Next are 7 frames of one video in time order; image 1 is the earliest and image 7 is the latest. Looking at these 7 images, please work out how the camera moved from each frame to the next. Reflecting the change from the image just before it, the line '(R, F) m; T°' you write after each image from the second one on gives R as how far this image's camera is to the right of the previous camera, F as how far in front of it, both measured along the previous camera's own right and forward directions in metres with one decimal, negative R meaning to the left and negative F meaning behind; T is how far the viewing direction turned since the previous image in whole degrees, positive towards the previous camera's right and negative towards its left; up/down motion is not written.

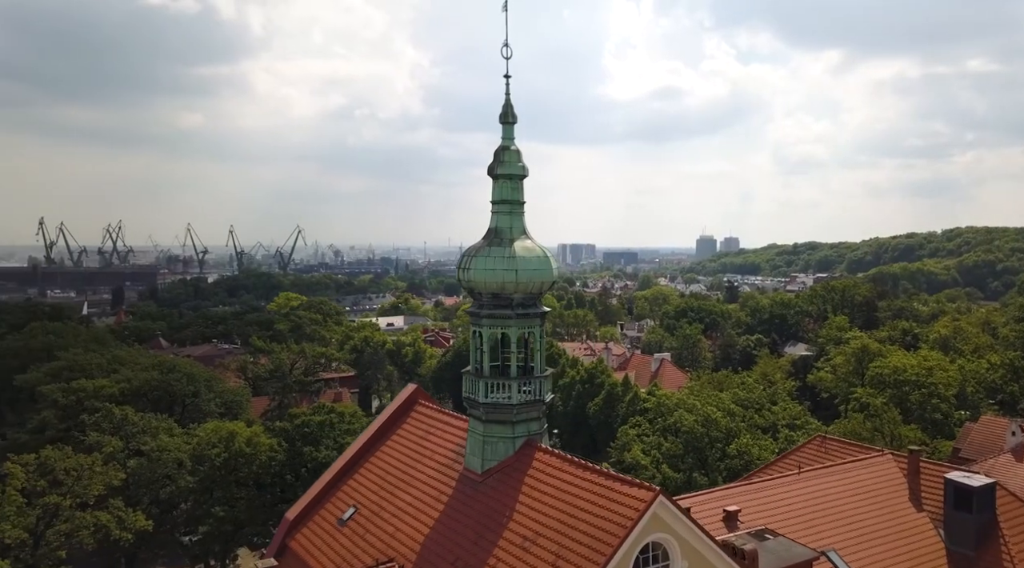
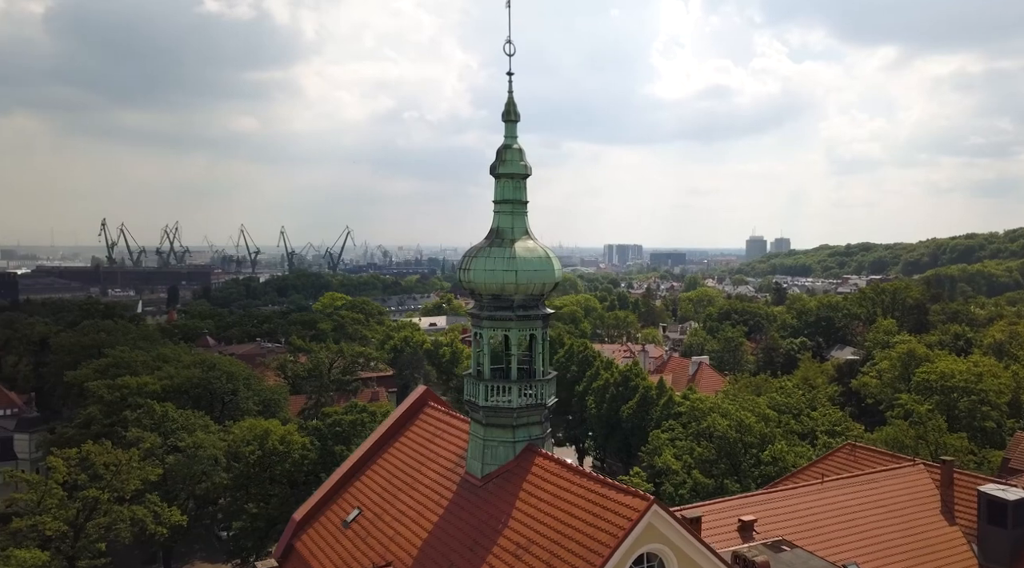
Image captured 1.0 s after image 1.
(+0.6, +0.2) m; -3°
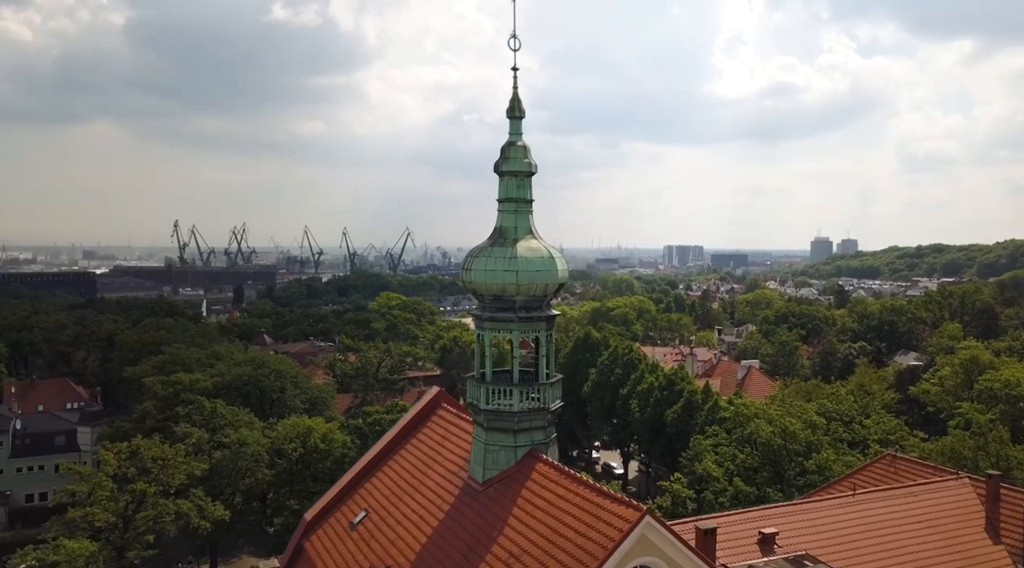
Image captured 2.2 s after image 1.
(+0.7, +0.3) m; -4°
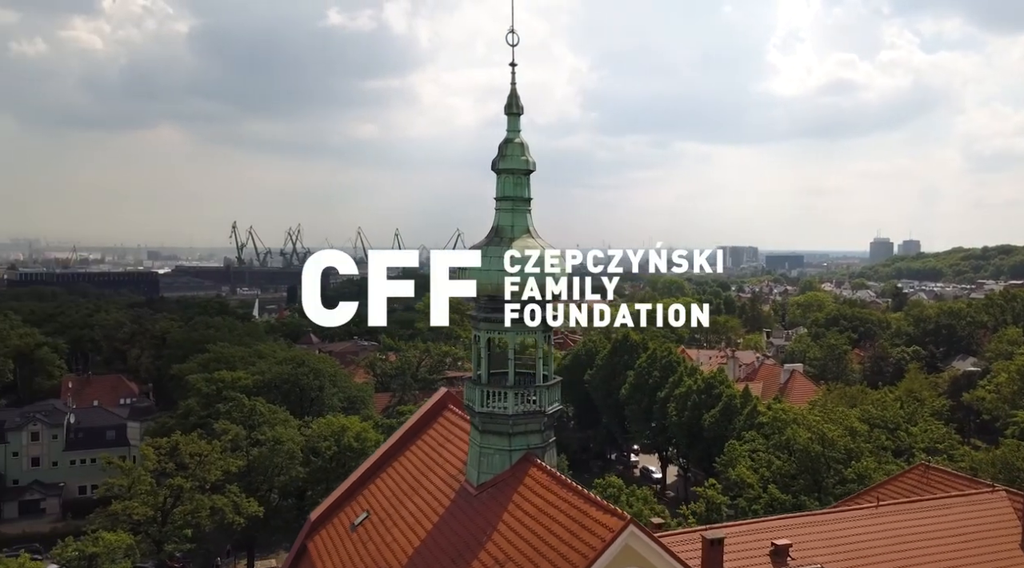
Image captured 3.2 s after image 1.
(+0.7, +0.2) m; -4°
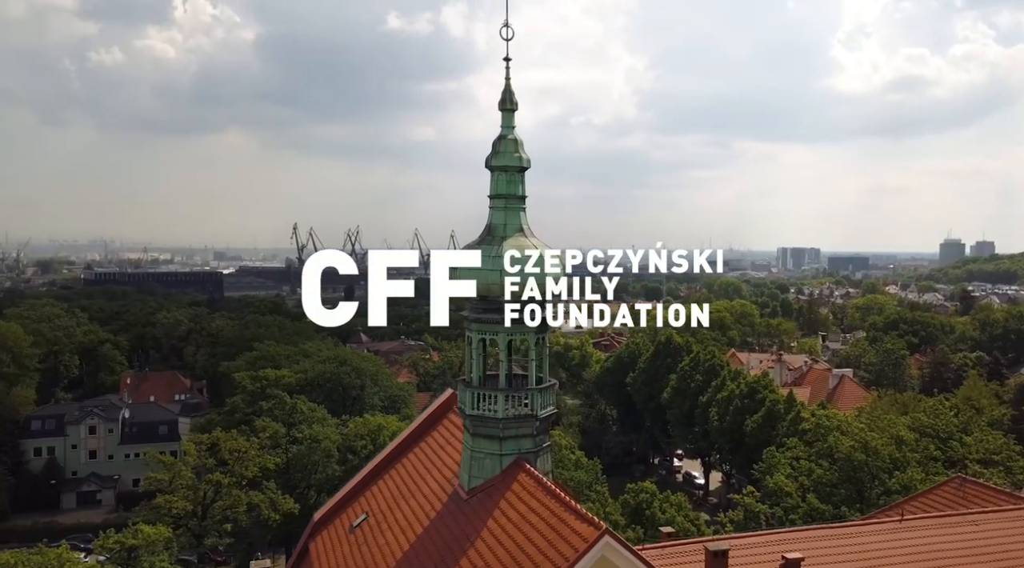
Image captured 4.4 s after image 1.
(+0.8, +0.3) m; -4°
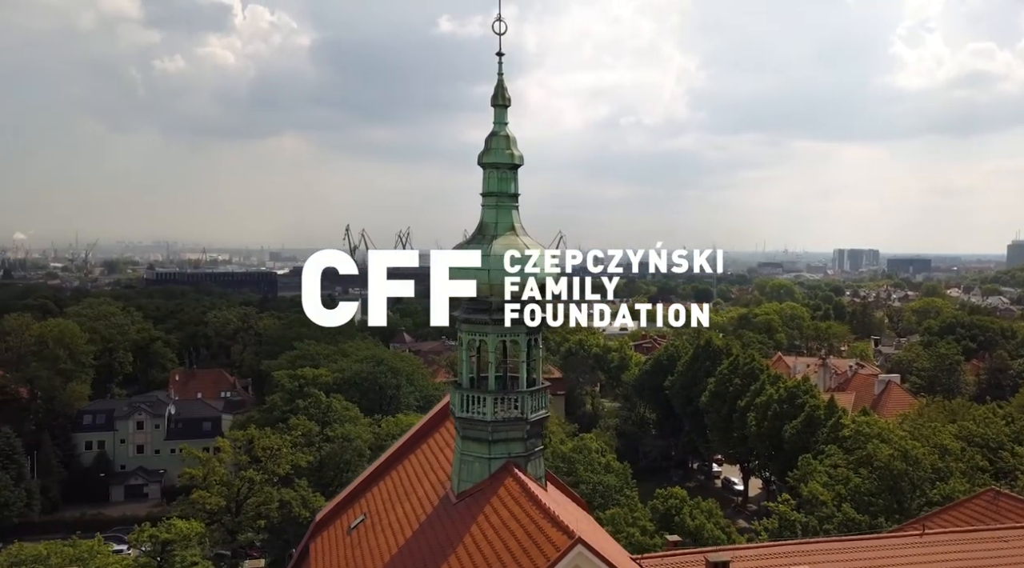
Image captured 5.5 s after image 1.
(+0.7, +0.2) m; -4°
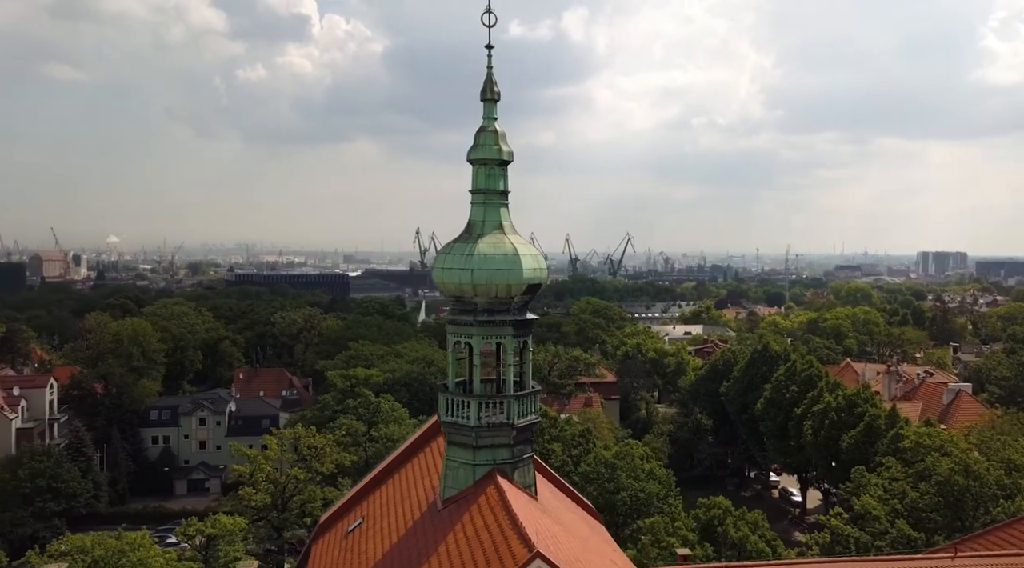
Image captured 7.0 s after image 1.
(+0.9, +0.4) m; -5°
